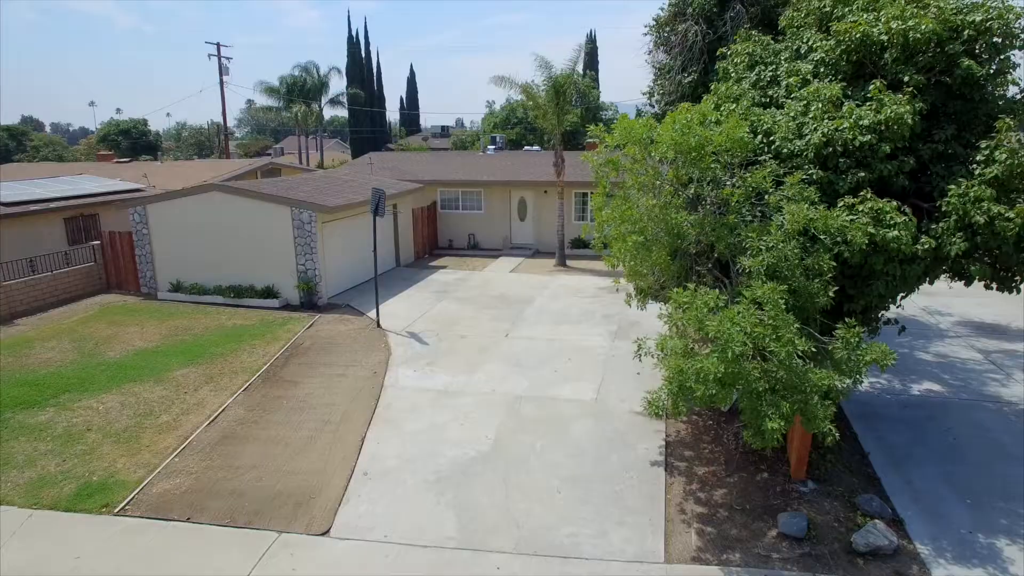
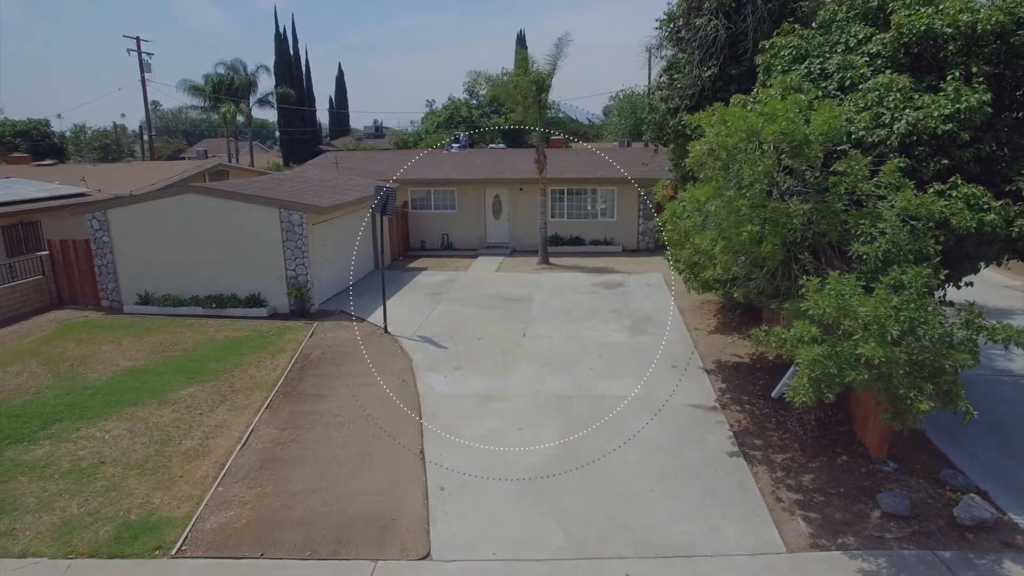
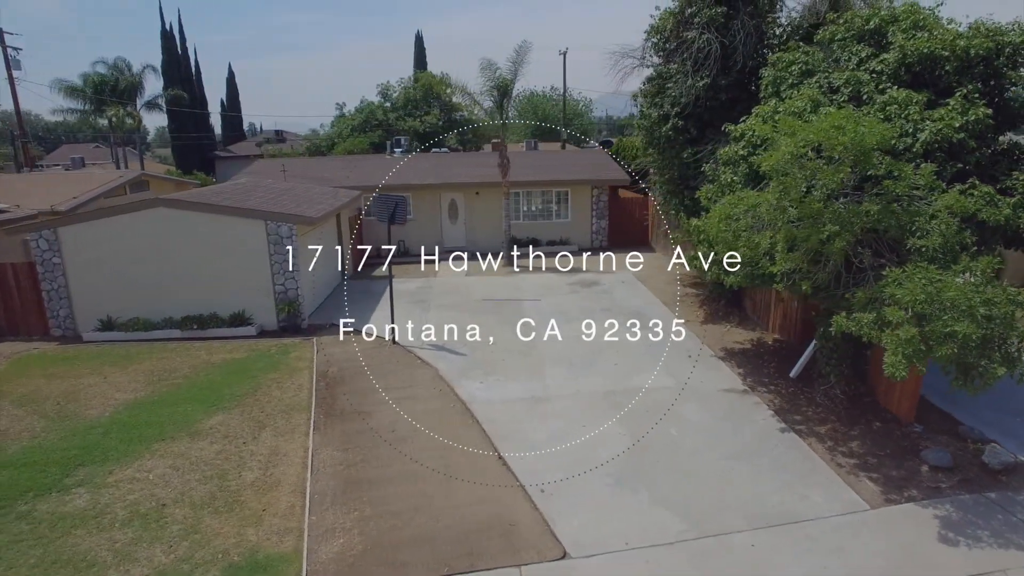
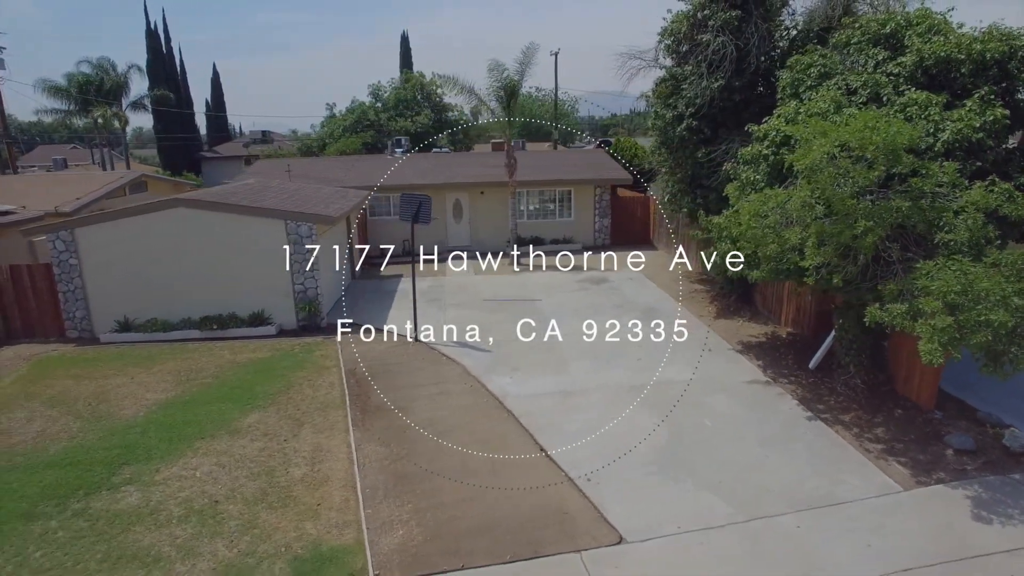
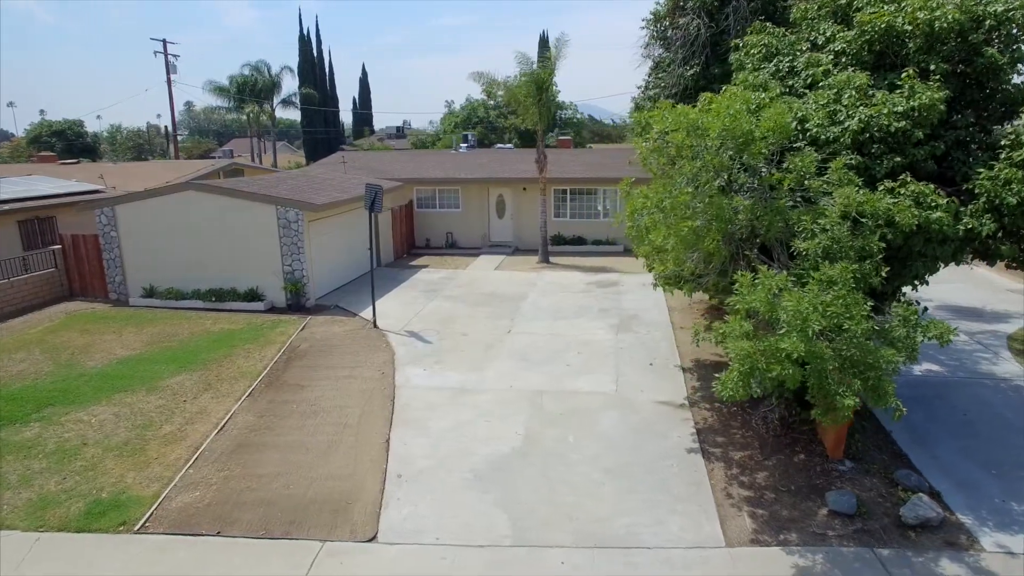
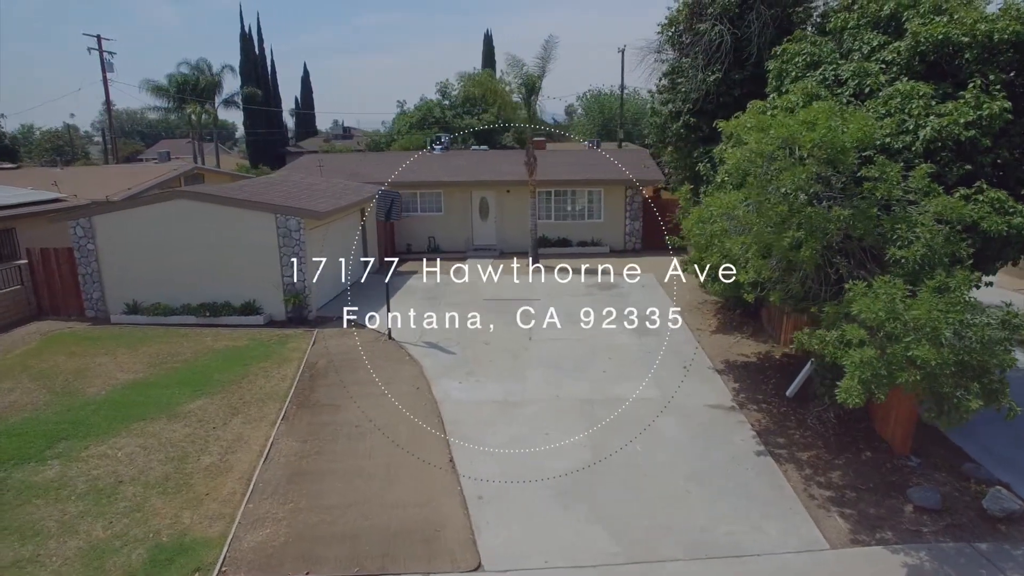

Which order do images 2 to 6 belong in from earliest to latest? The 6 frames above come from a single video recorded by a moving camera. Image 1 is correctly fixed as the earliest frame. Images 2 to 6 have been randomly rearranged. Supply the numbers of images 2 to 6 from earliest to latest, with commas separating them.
5, 2, 6, 3, 4
